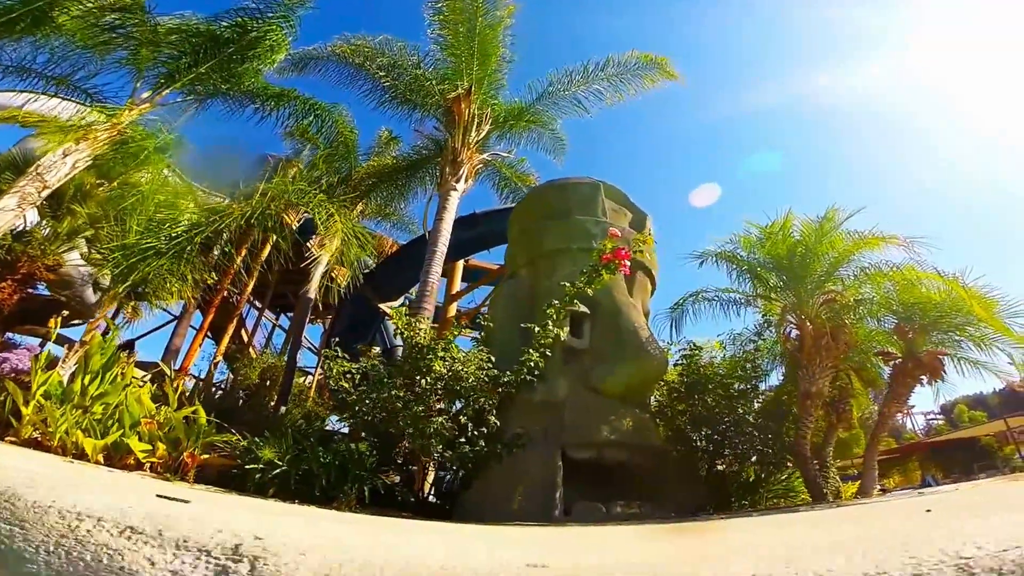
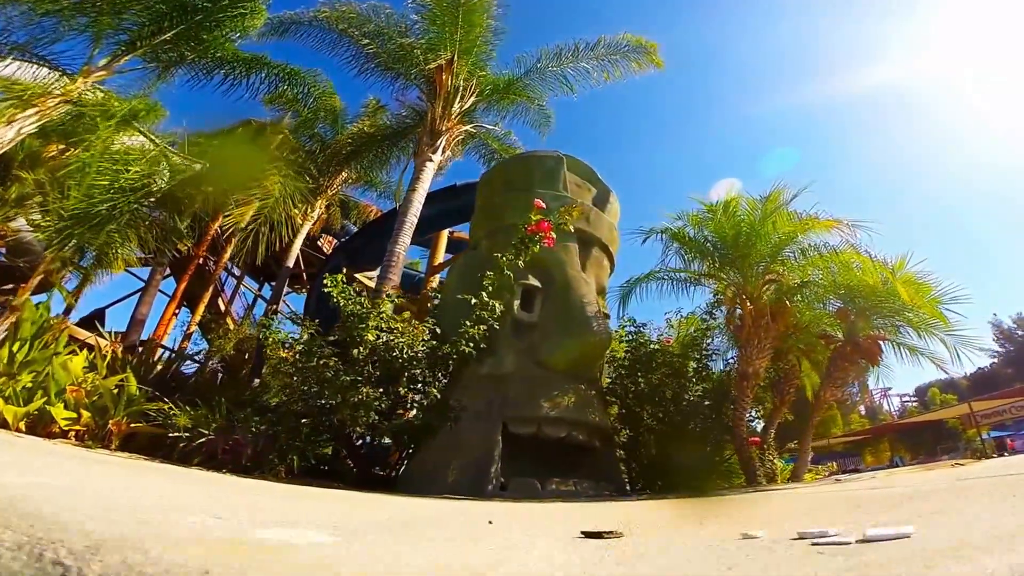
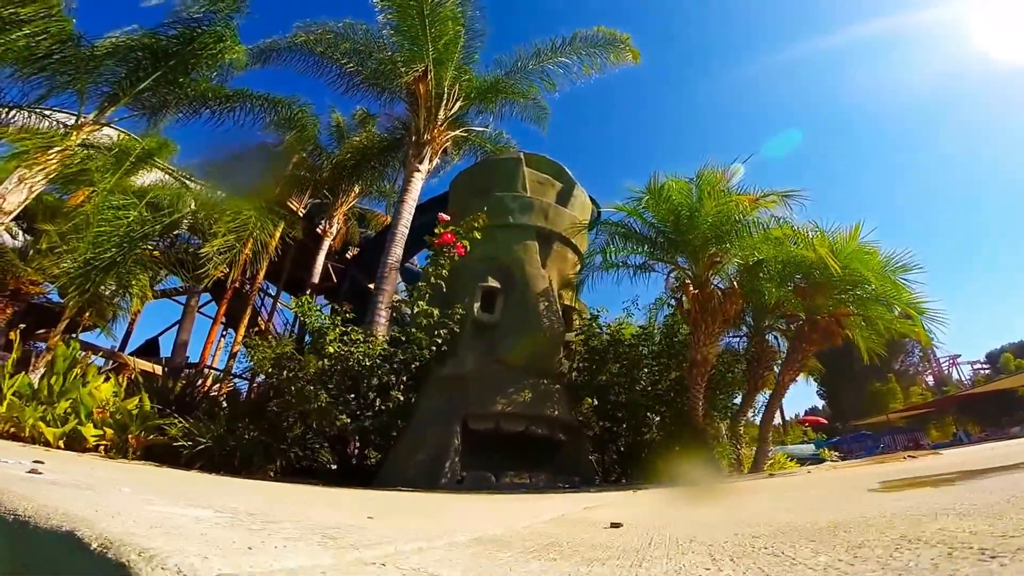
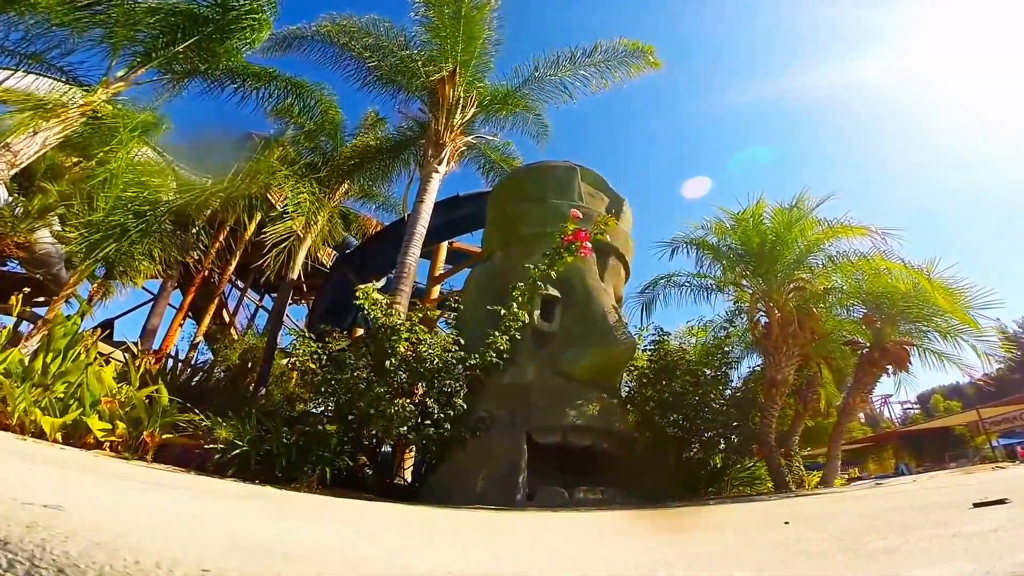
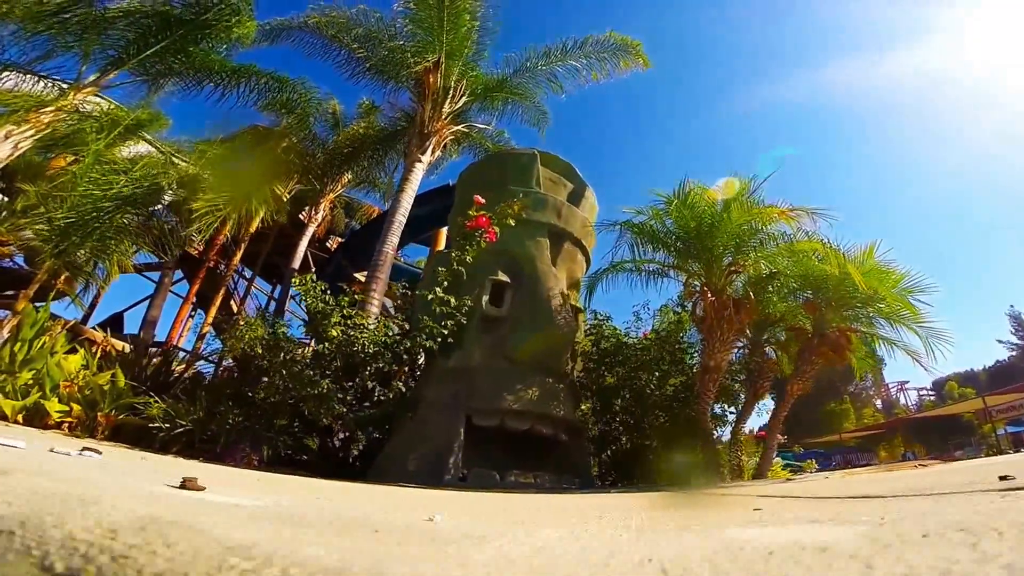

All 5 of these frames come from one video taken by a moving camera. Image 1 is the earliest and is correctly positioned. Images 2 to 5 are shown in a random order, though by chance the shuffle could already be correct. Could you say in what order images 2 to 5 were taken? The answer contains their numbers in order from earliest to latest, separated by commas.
4, 2, 5, 3
